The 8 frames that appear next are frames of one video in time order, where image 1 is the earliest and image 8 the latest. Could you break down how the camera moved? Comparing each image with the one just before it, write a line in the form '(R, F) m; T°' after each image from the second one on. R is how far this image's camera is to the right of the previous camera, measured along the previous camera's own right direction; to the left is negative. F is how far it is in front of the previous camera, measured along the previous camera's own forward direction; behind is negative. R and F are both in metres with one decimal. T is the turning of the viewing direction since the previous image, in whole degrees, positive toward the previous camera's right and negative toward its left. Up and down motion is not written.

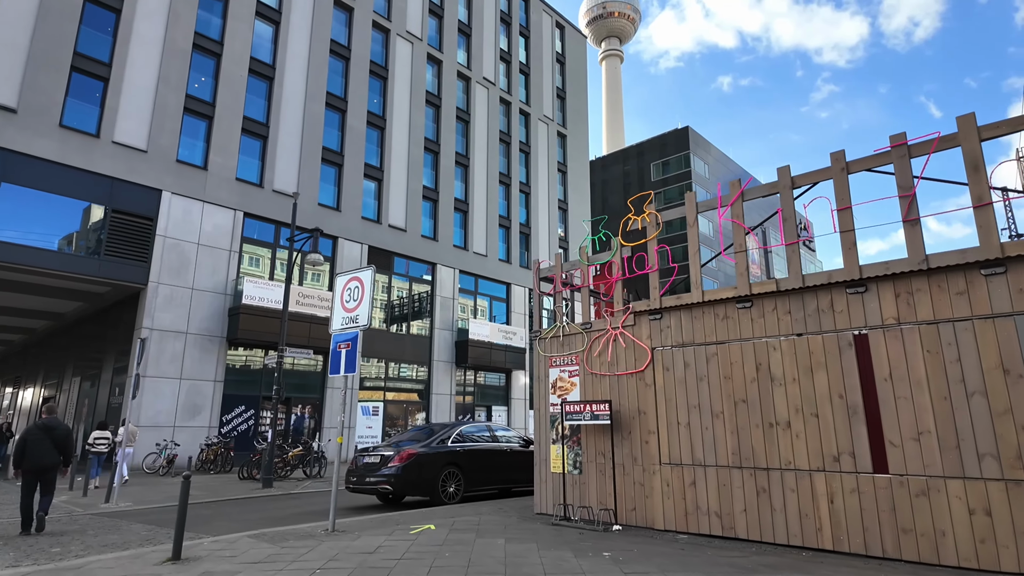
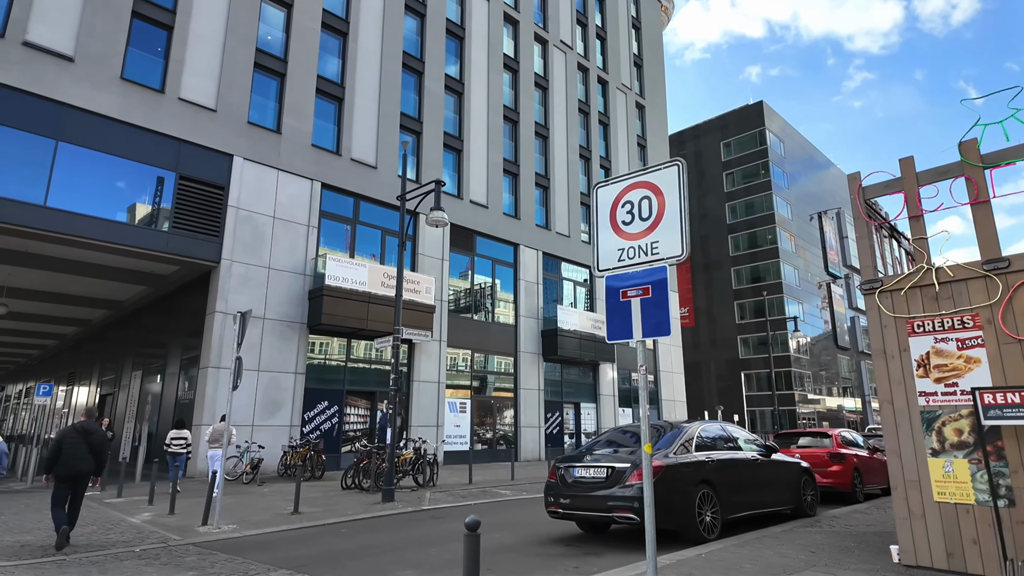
(-2.9, +3.0) m; -3°
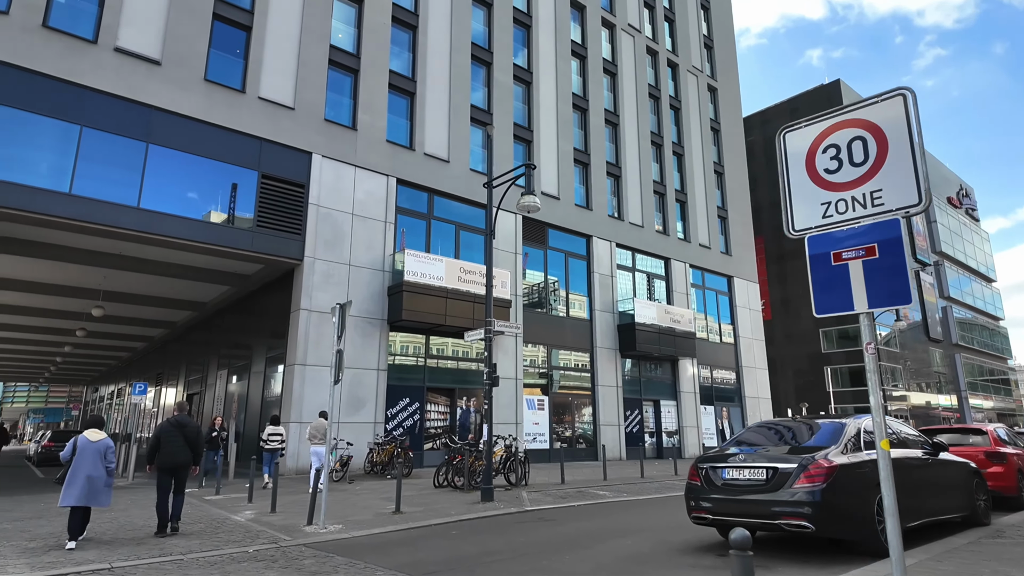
(-0.9, +0.6) m; -5°
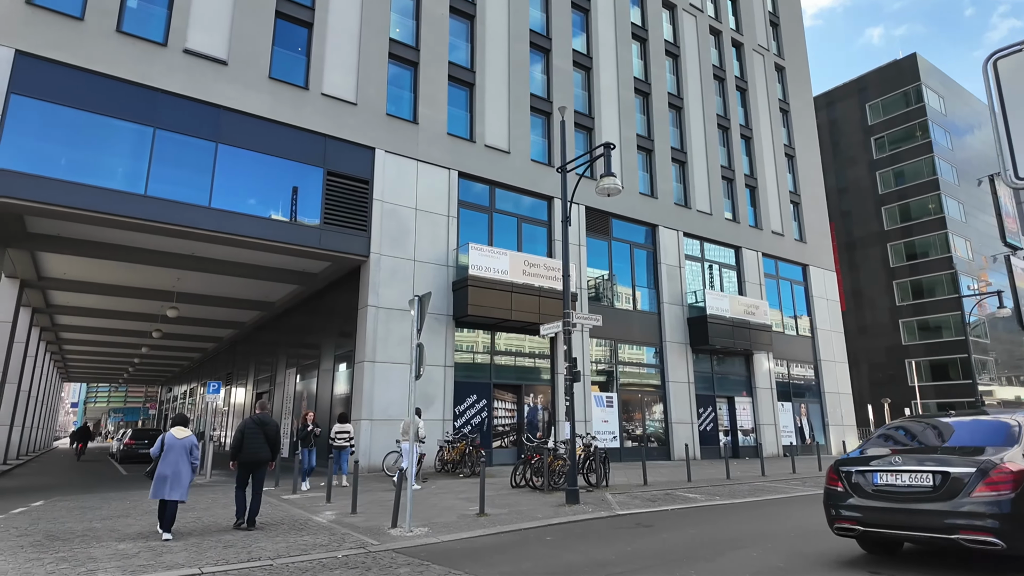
(-0.6, +0.6) m; -5°
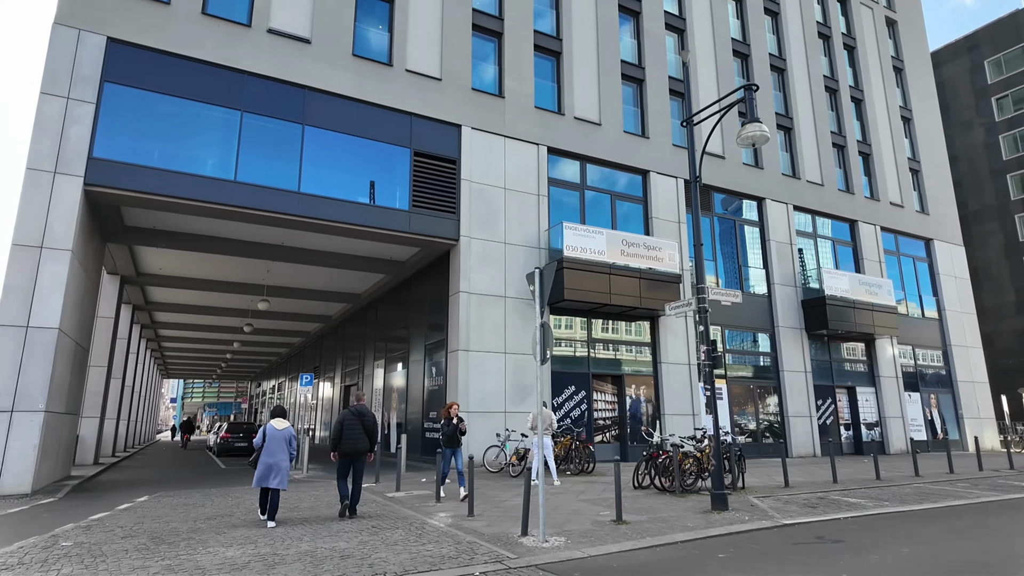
(-0.9, +1.2) m; -6°
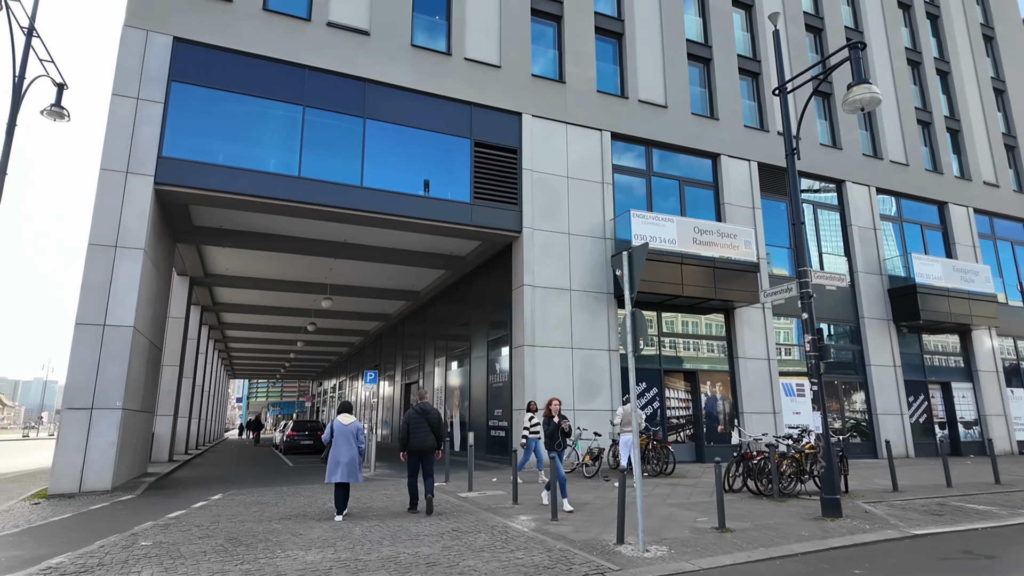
(-0.5, +0.6) m; -5°
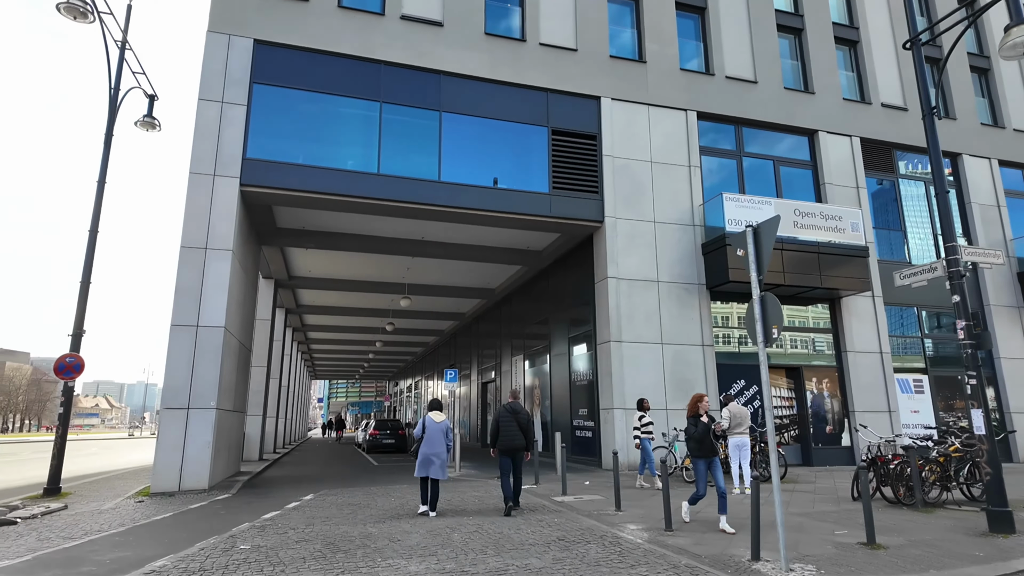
(-0.4, +0.6) m; -6°
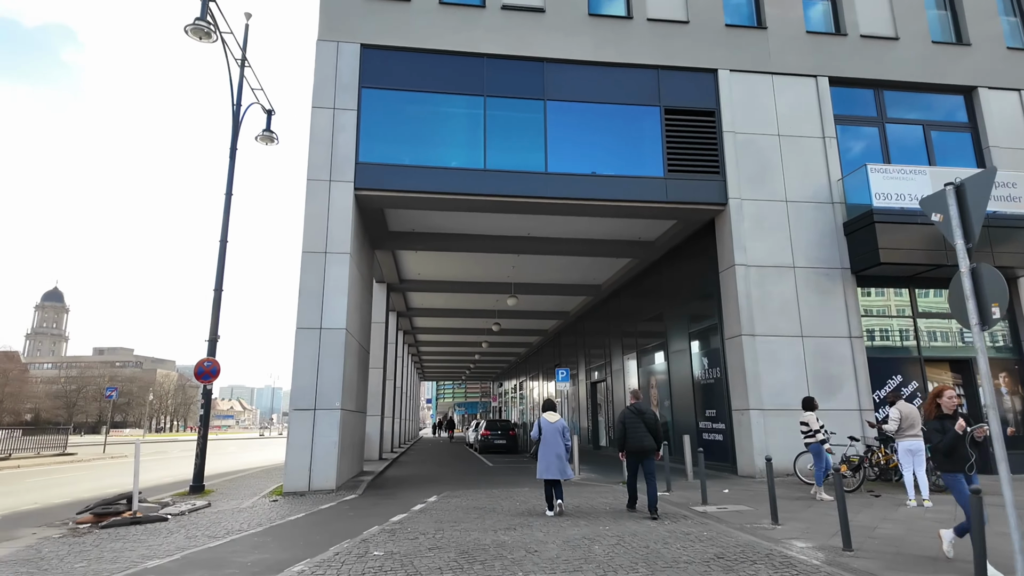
(-0.4, +0.6) m; -9°
